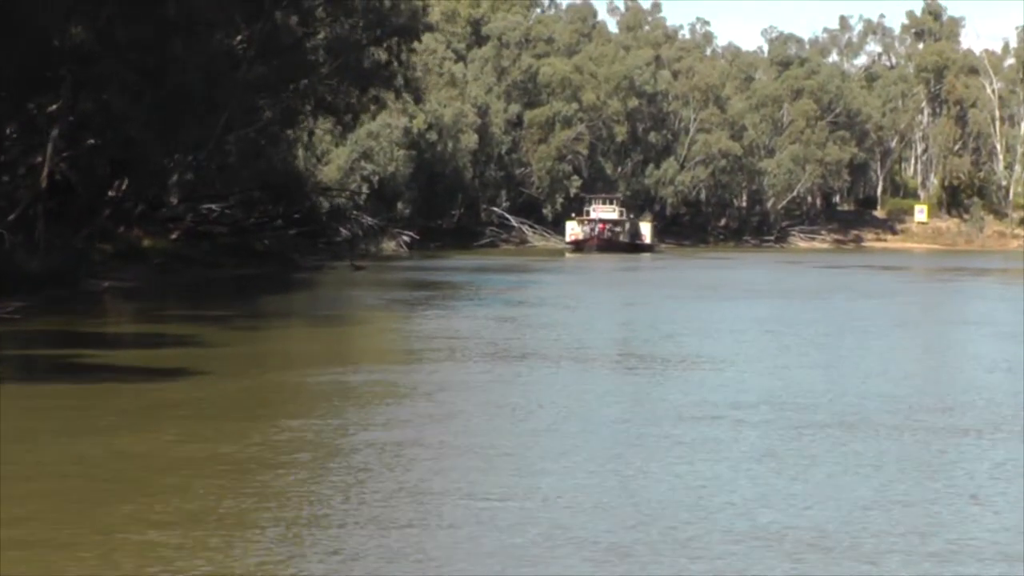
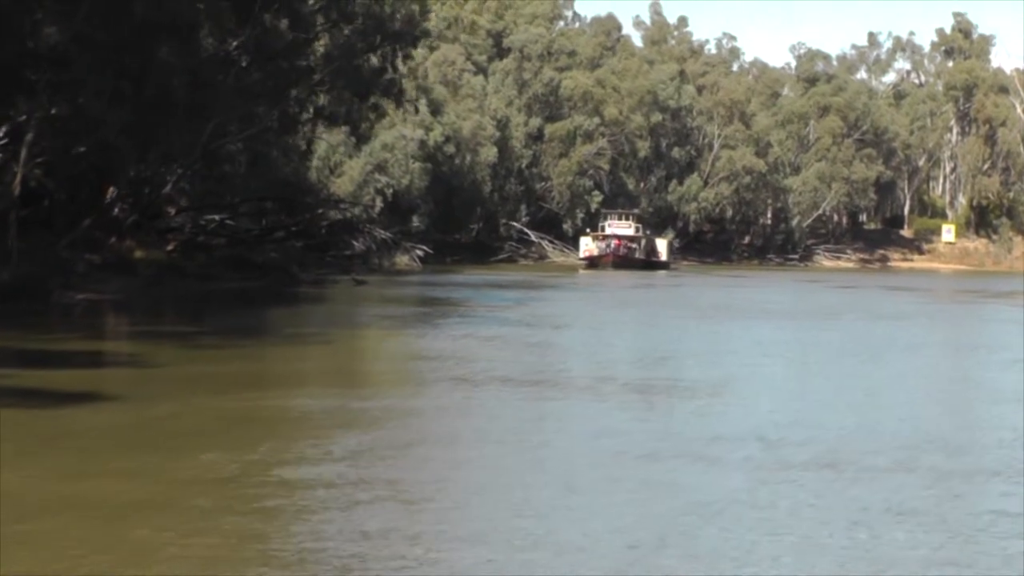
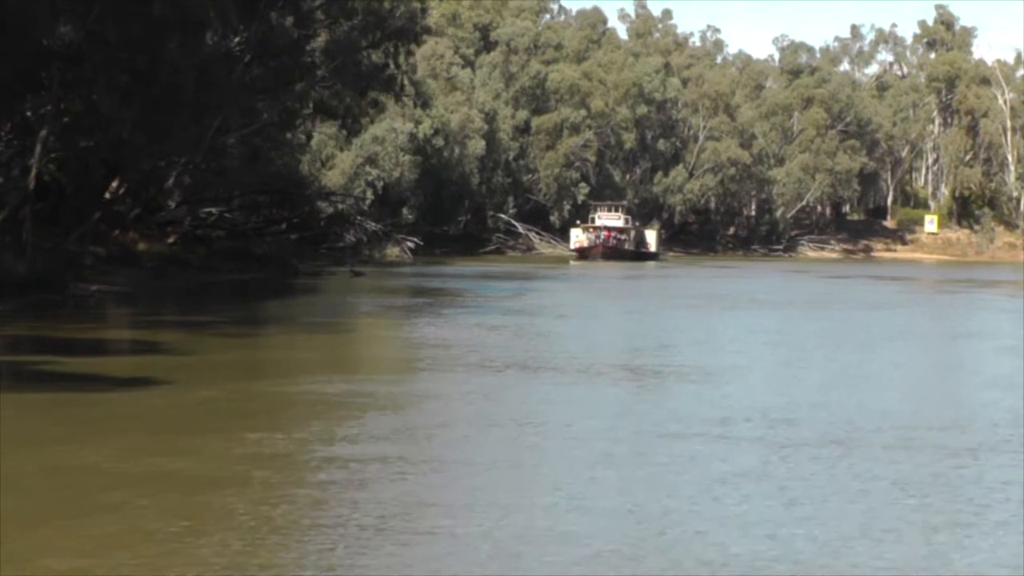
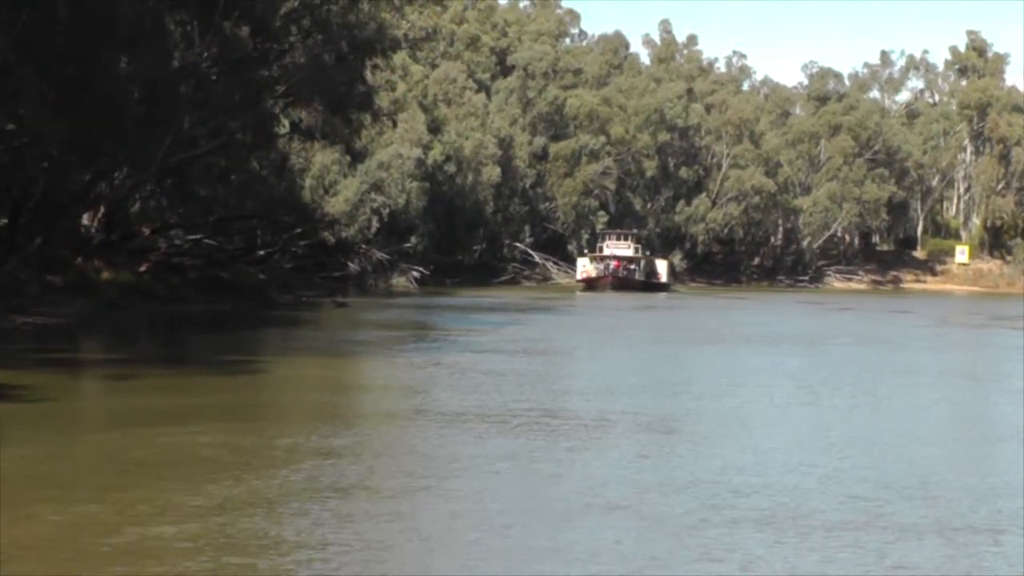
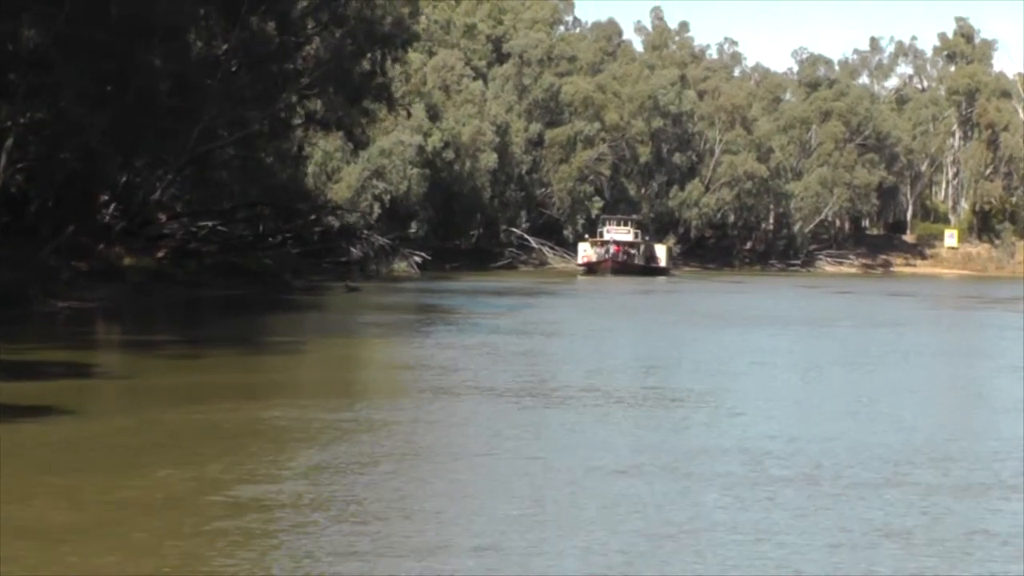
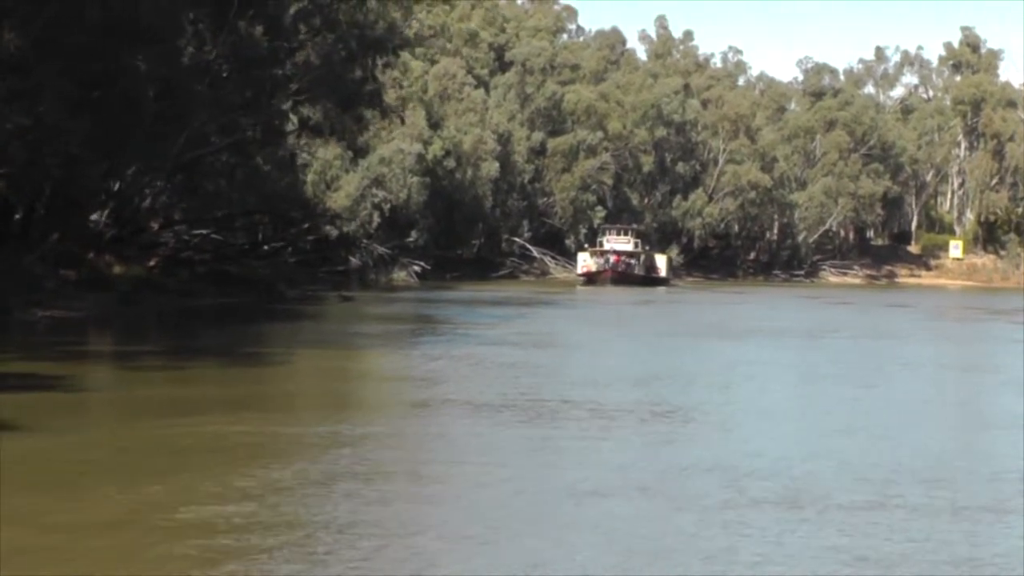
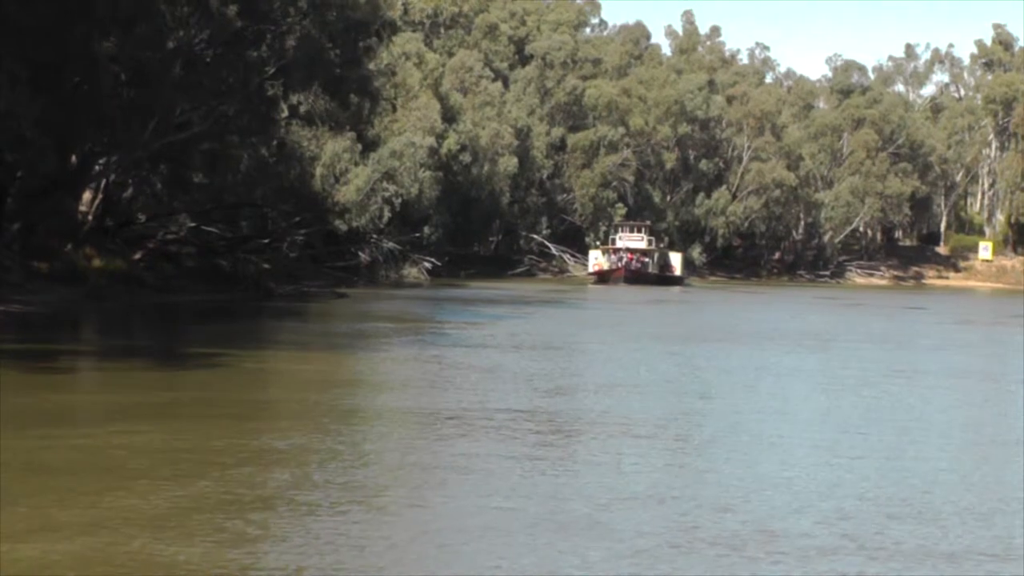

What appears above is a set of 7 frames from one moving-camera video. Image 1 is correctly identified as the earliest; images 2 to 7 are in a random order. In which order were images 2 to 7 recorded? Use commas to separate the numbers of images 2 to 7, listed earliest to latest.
3, 2, 5, 6, 4, 7
